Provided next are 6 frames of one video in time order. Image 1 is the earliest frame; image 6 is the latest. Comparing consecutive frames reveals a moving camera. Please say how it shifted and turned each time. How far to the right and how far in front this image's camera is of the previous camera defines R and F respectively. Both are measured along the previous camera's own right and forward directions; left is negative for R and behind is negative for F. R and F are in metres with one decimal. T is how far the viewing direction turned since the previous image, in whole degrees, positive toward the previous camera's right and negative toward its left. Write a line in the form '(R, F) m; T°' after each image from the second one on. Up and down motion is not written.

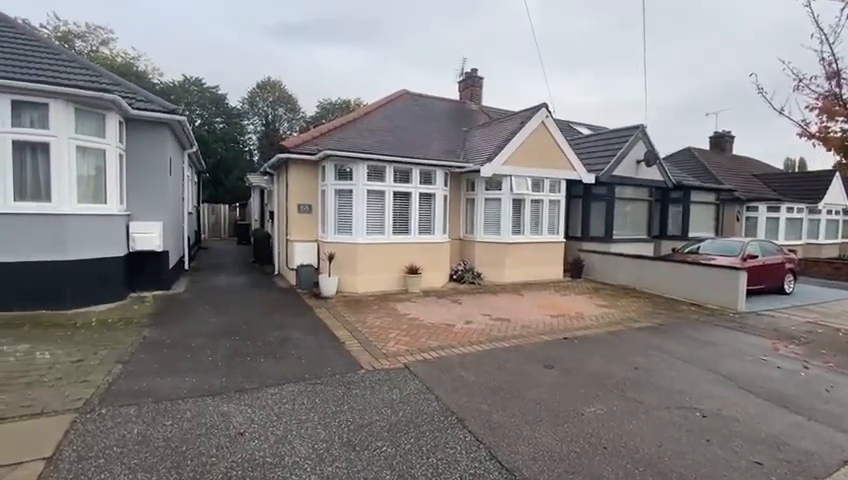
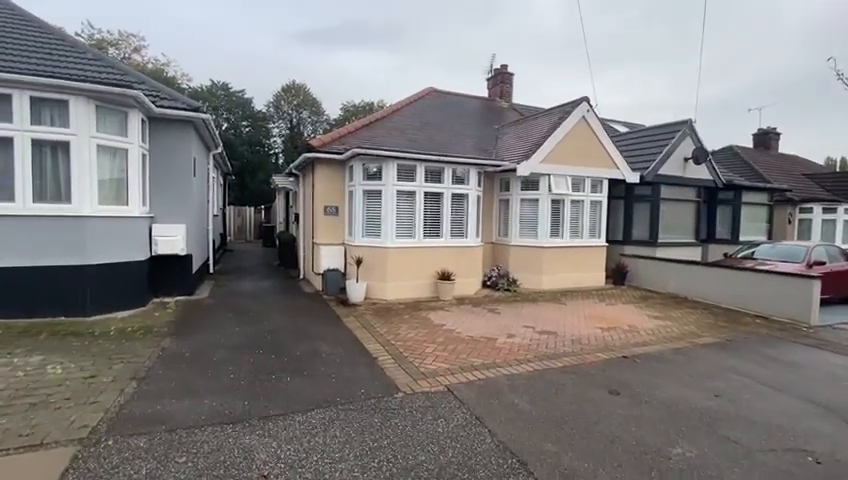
(-0.3, +0.7) m; -3°
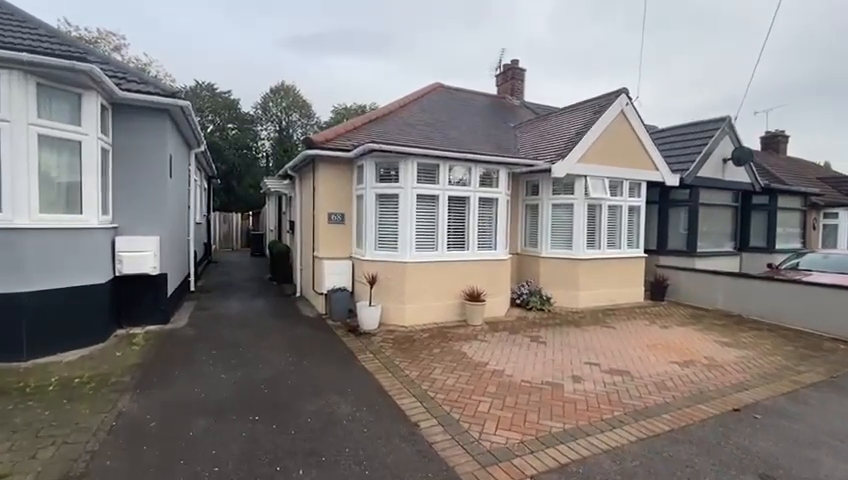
(-0.8, +1.7) m; +2°
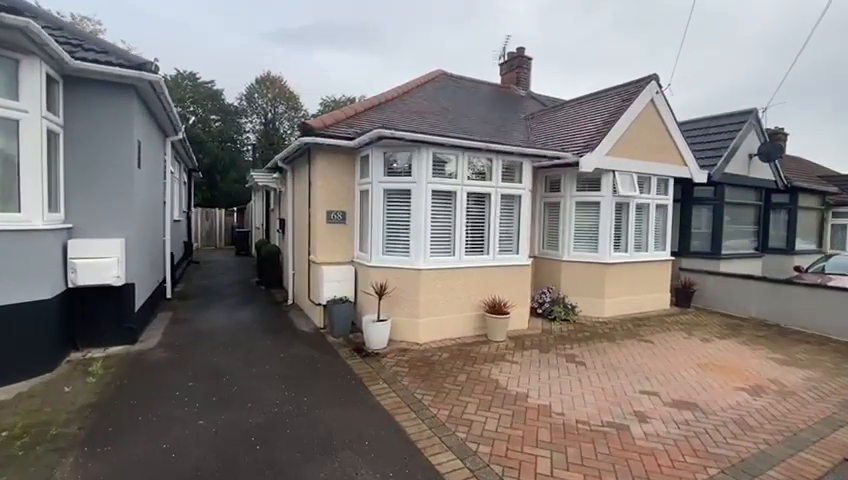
(-0.5, +1.2) m; +2°
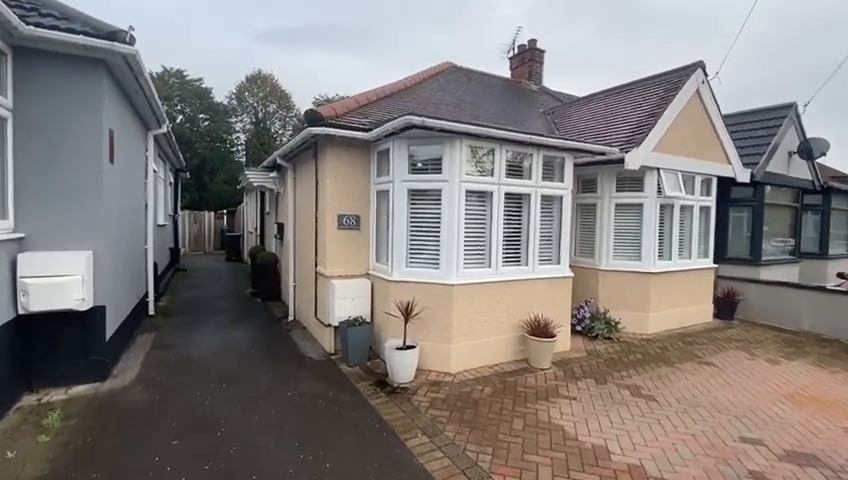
(-0.6, +1.2) m; +1°
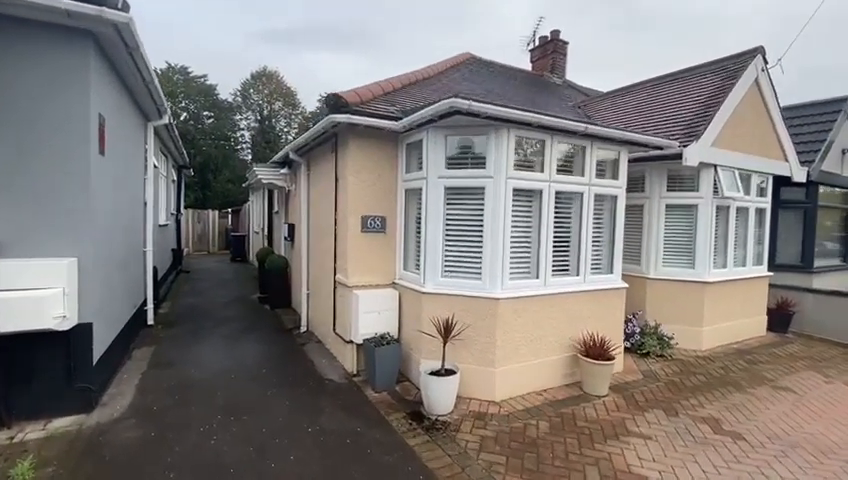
(-0.5, +0.8) m; 0°
